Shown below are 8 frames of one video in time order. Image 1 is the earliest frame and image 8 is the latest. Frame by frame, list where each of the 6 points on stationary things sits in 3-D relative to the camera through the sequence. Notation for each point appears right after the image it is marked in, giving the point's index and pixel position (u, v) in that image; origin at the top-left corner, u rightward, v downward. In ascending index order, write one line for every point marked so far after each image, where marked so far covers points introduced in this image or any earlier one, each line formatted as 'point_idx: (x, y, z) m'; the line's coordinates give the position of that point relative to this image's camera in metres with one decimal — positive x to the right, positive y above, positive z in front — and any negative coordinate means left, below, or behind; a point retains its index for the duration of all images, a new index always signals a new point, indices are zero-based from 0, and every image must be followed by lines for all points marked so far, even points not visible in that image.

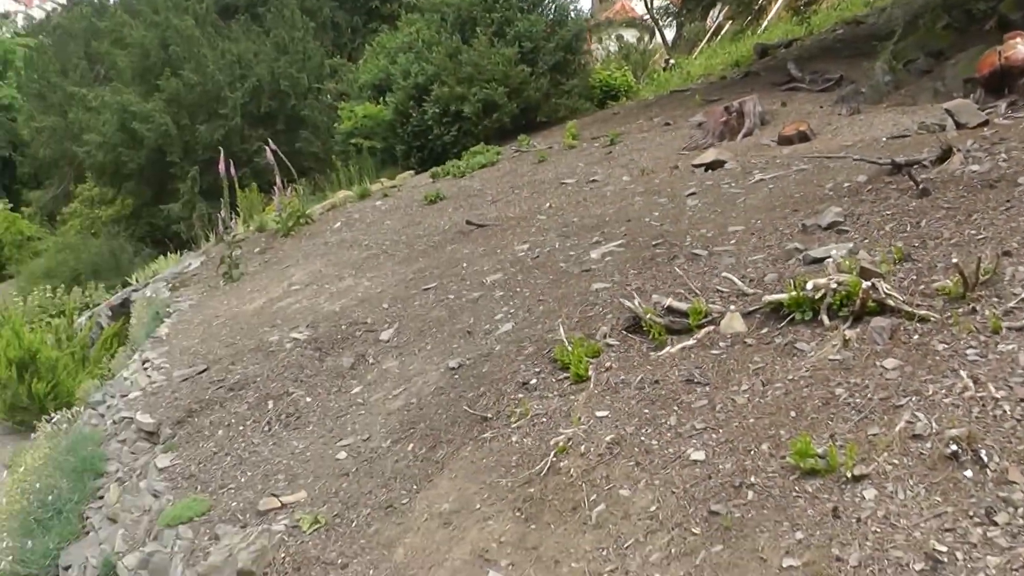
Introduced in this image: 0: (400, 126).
0: (-1.3, +1.9, +13.1) m
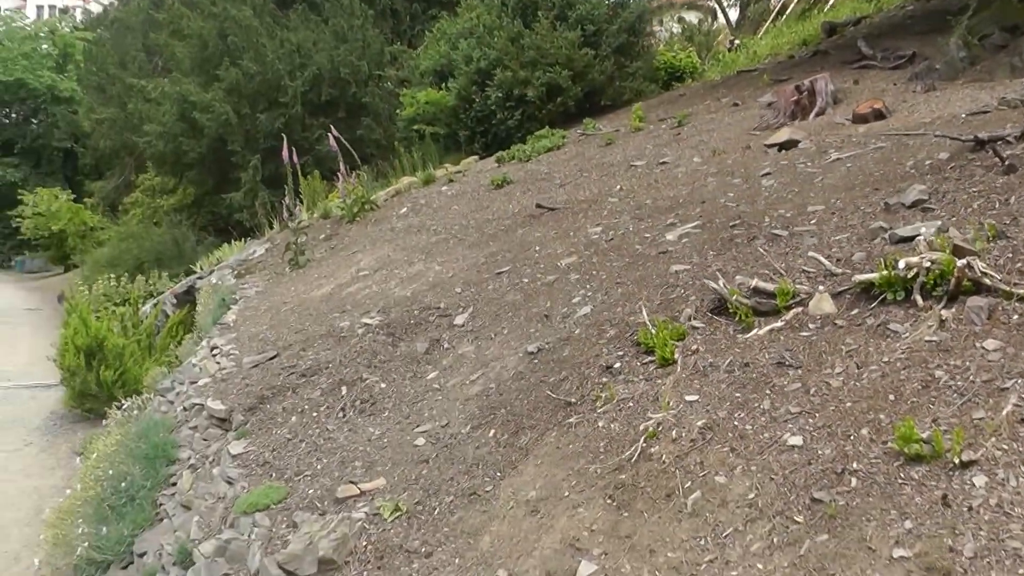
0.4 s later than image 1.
0: (-0.6, +2.0, +13.0) m
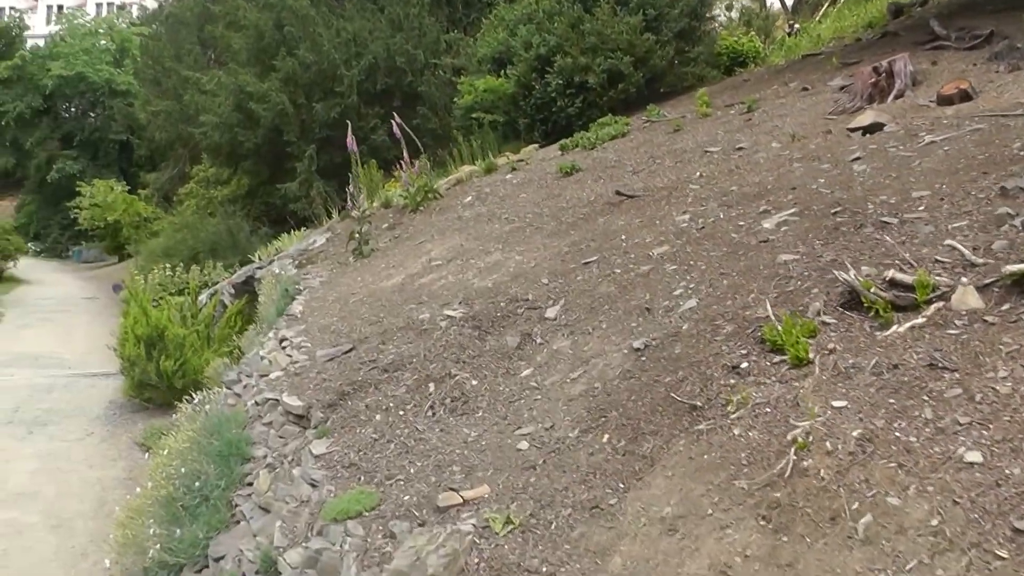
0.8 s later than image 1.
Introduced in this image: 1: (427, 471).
0: (+0.1, +2.1, +12.7) m
1: (-0.2, -0.5, +3.2) m
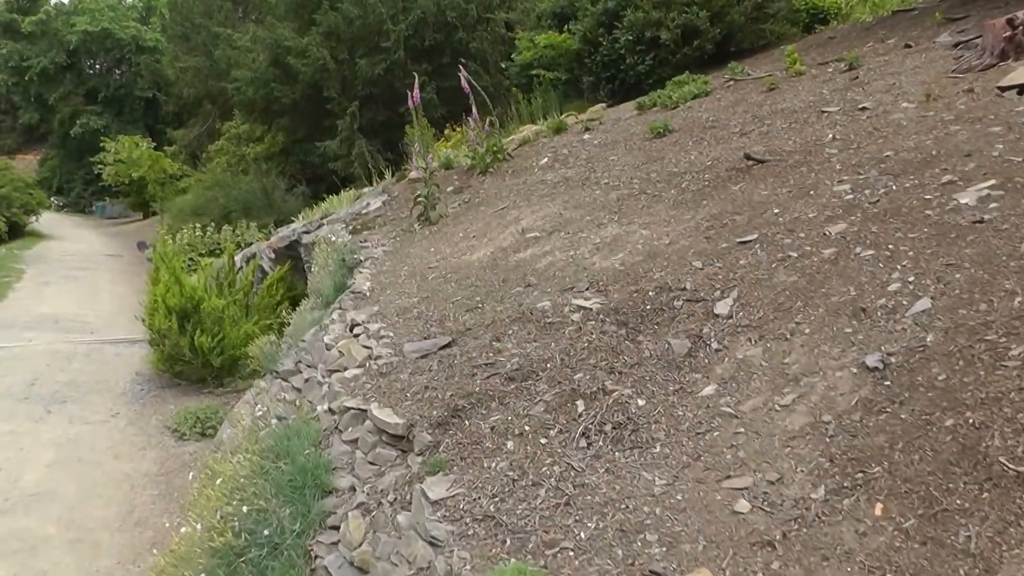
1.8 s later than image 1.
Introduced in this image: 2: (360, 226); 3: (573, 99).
0: (+0.8, +2.4, +11.7) m
1: (+0.2, -0.5, +2.3) m
2: (-1.0, +0.4, +7.6) m
3: (+0.7, +2.0, +12.1) m
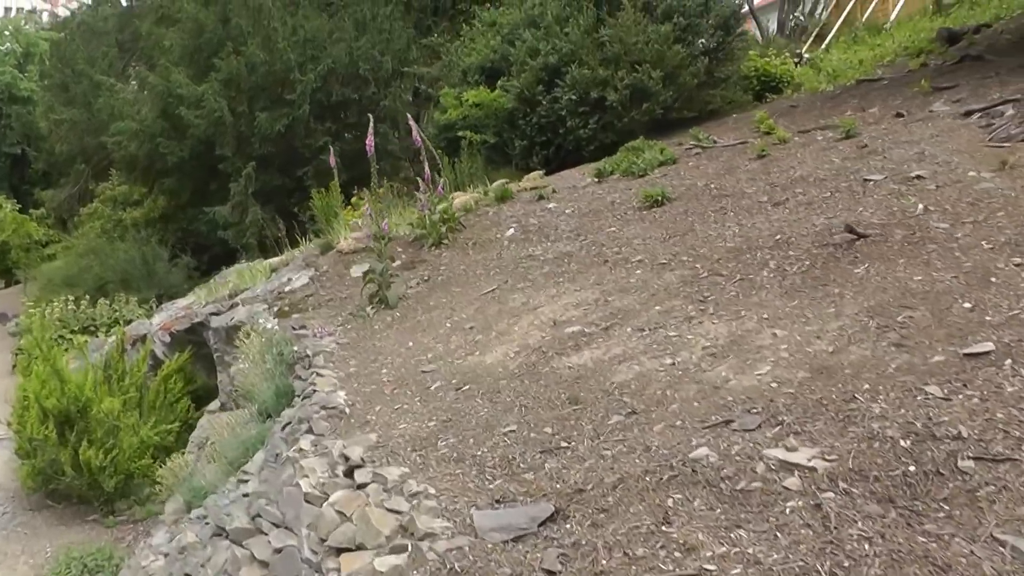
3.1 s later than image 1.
0: (+0.1, +1.6, +10.5) m
1: (+0.7, -0.7, +0.9) m
2: (-1.2, -0.1, +6.1) m
3: (-0.1, +1.2, +10.8) m
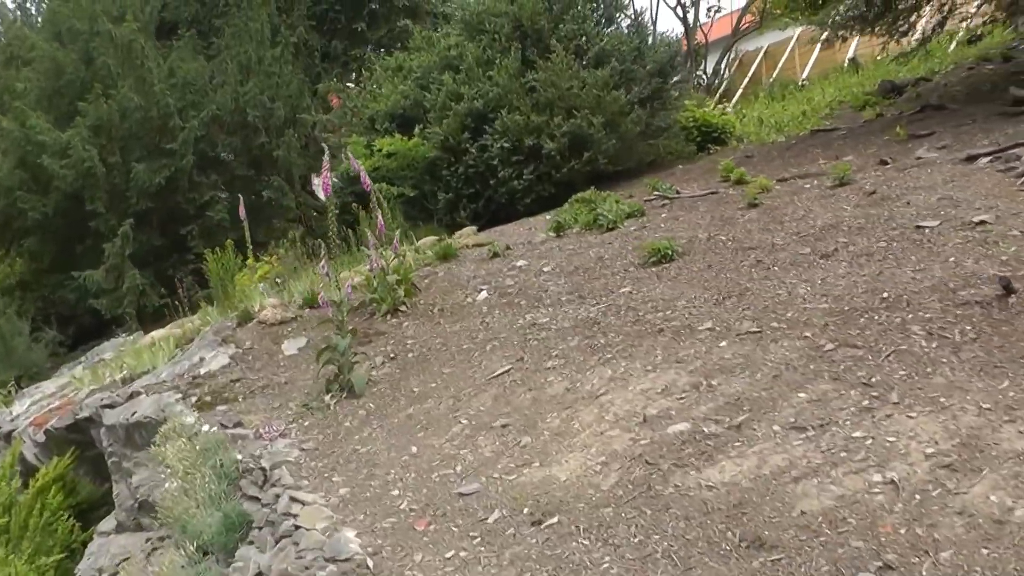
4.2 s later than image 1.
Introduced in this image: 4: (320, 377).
0: (-0.6, +1.0, +9.5) m
1: (+1.2, -0.7, -0.1) m
2: (-1.3, -0.5, +4.8) m
3: (-0.8, +0.6, +9.7) m
4: (-0.7, -0.3, +4.3) m
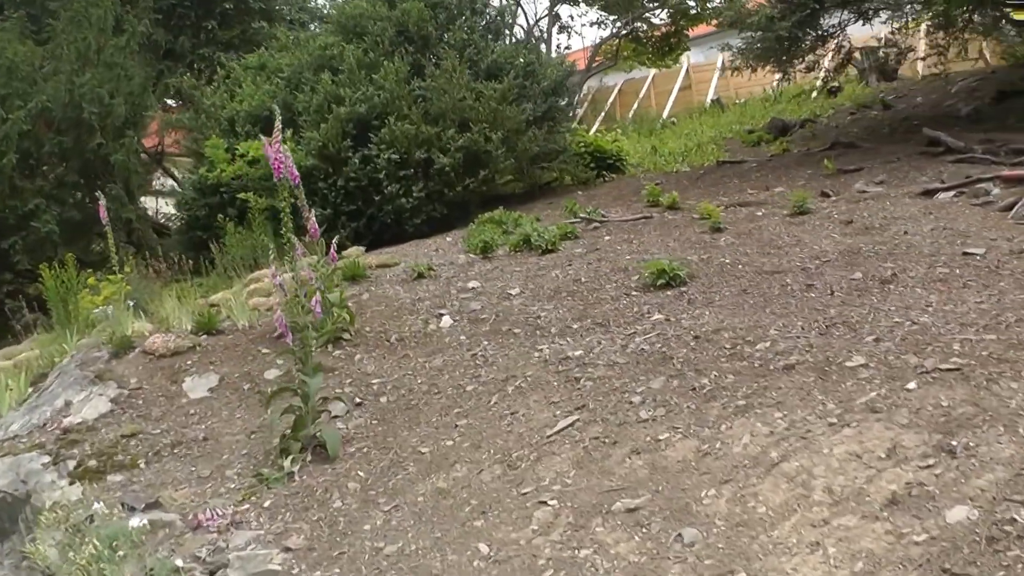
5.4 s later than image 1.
0: (-1.5, +0.7, +8.2) m
1: (+2.0, -0.6, -0.9) m
2: (-1.4, -0.5, +3.5) m
3: (-1.8, +0.3, +8.4) m
4: (-0.7, -0.4, +3.1) m
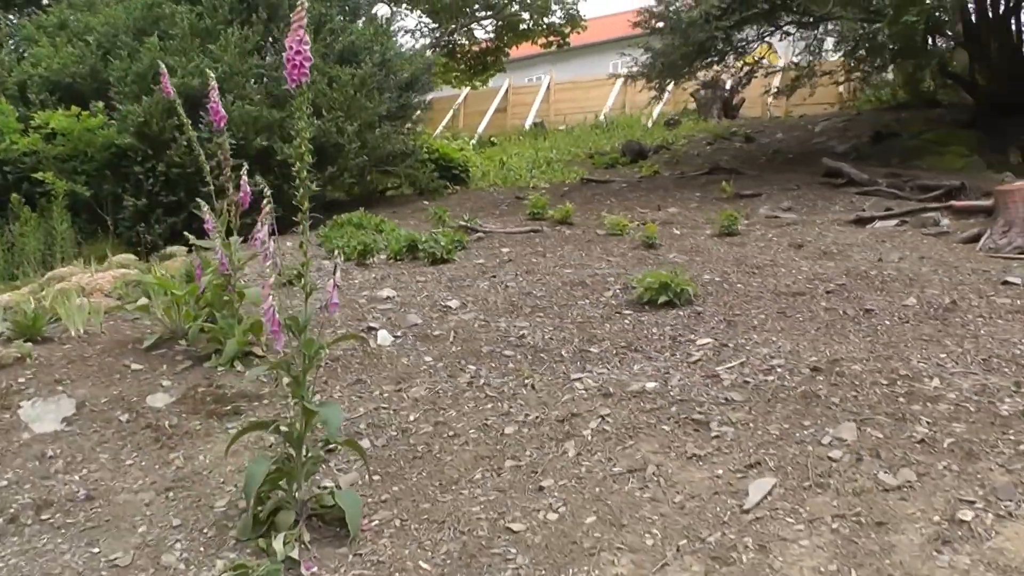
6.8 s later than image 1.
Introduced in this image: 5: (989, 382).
0: (-2.6, +0.7, +6.8) m
1: (+3.0, -0.6, -1.2) m
2: (-1.3, -0.5, +2.2) m
3: (-2.9, +0.3, +6.9) m
4: (-0.6, -0.4, +2.0) m
5: (+0.9, -0.2, +2.2) m
